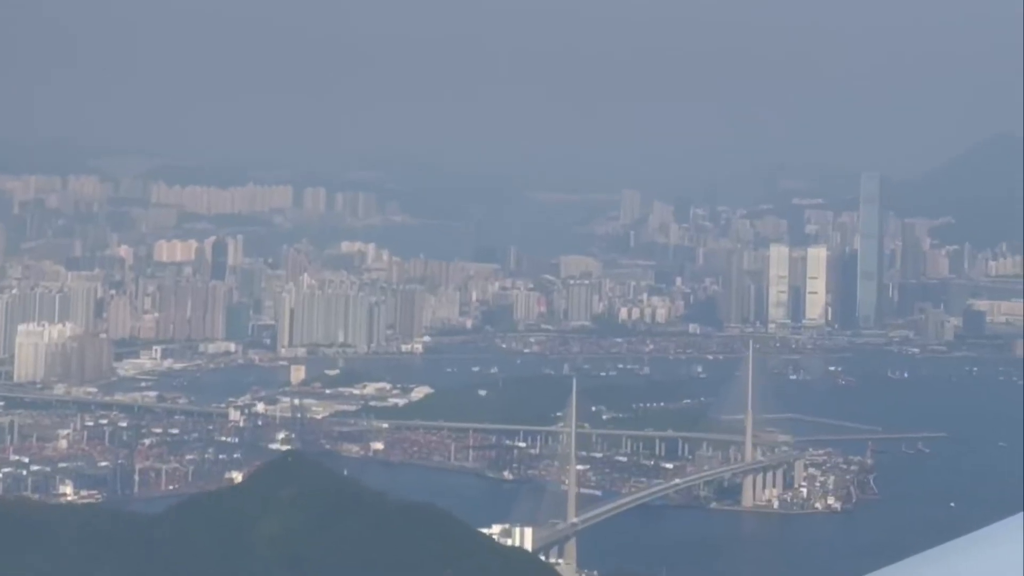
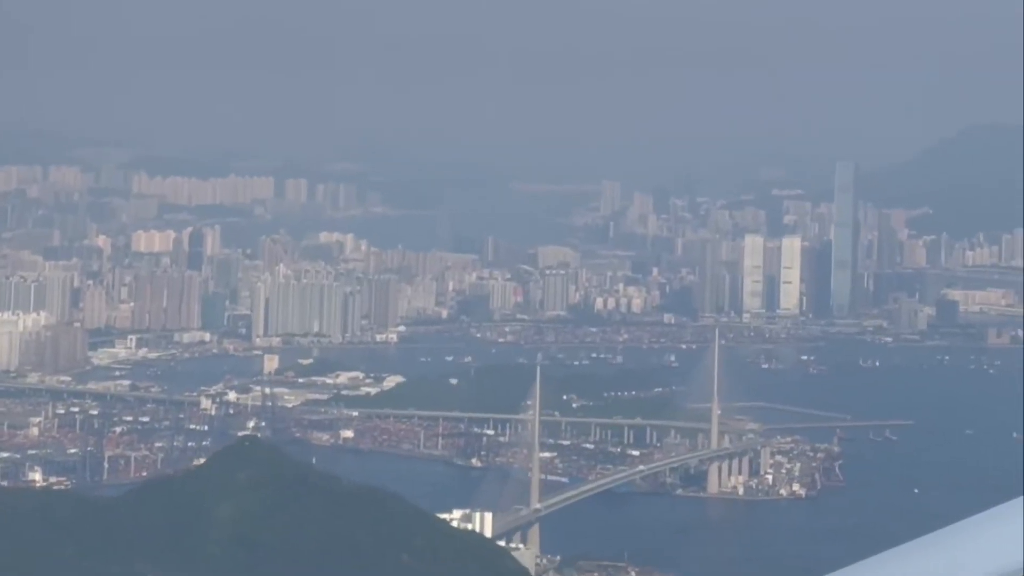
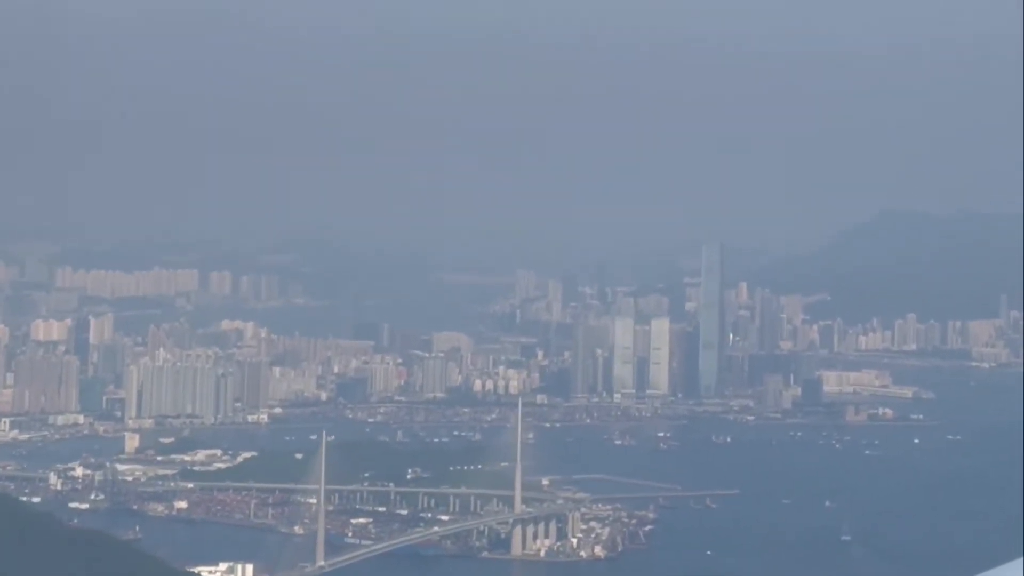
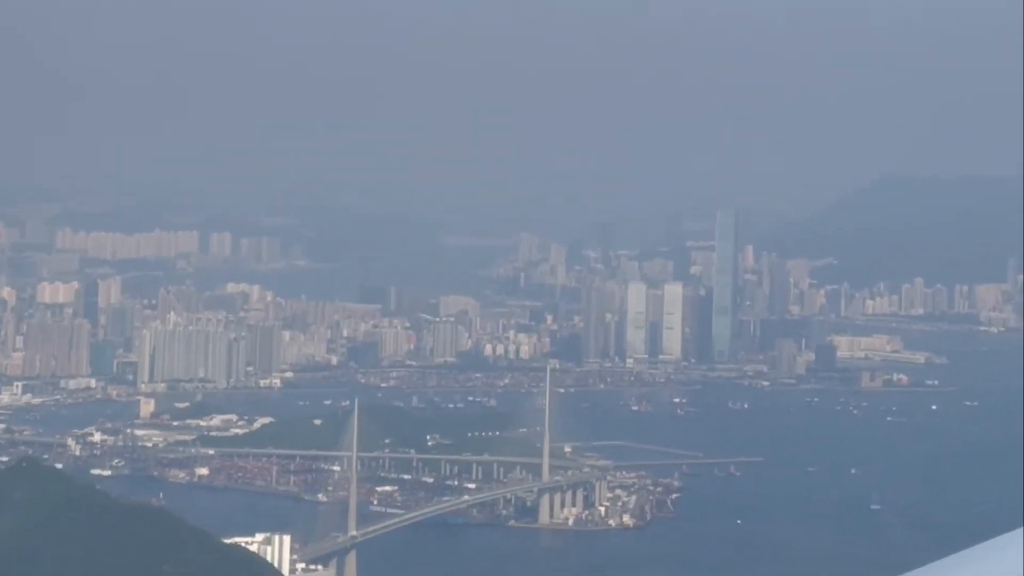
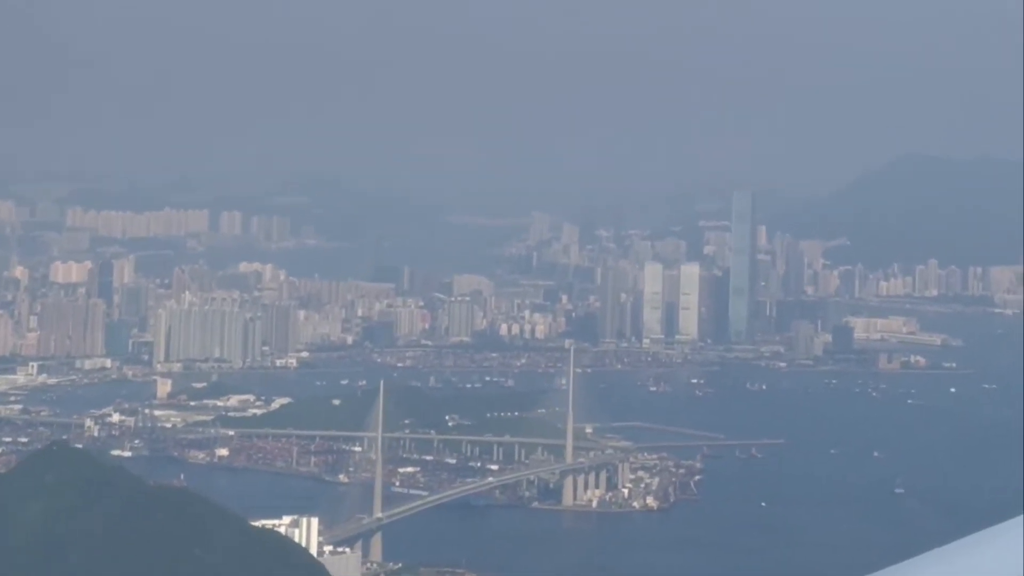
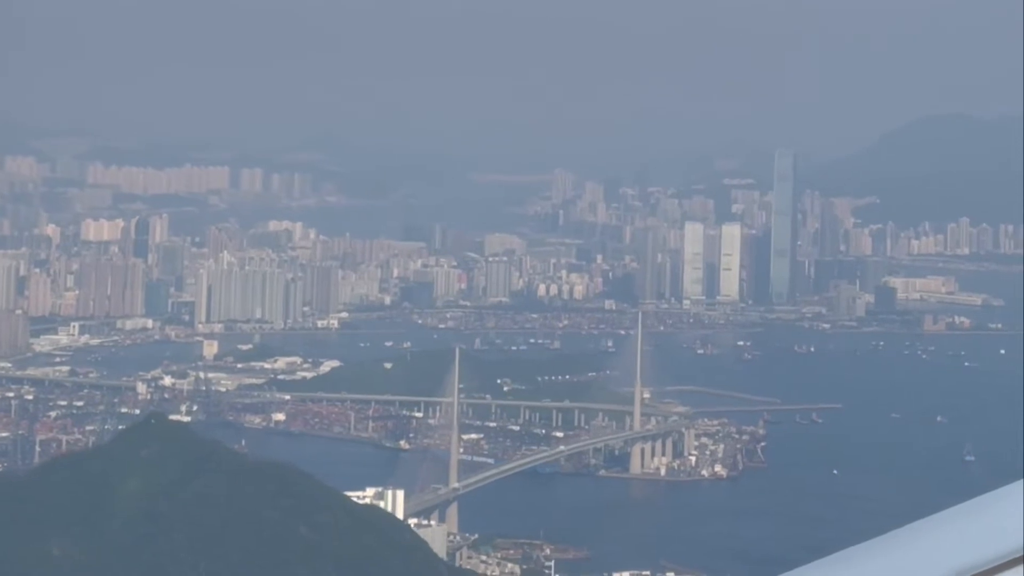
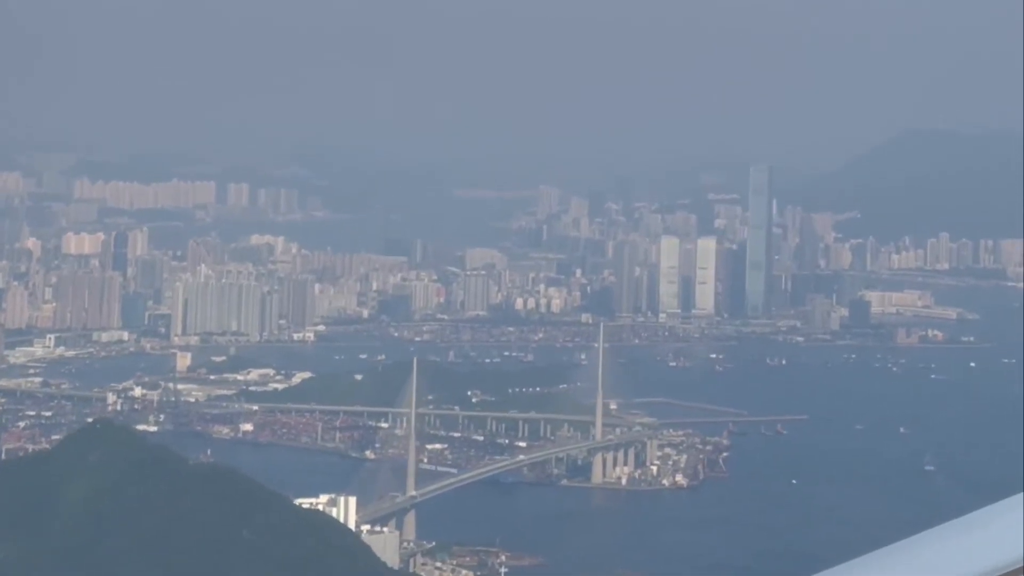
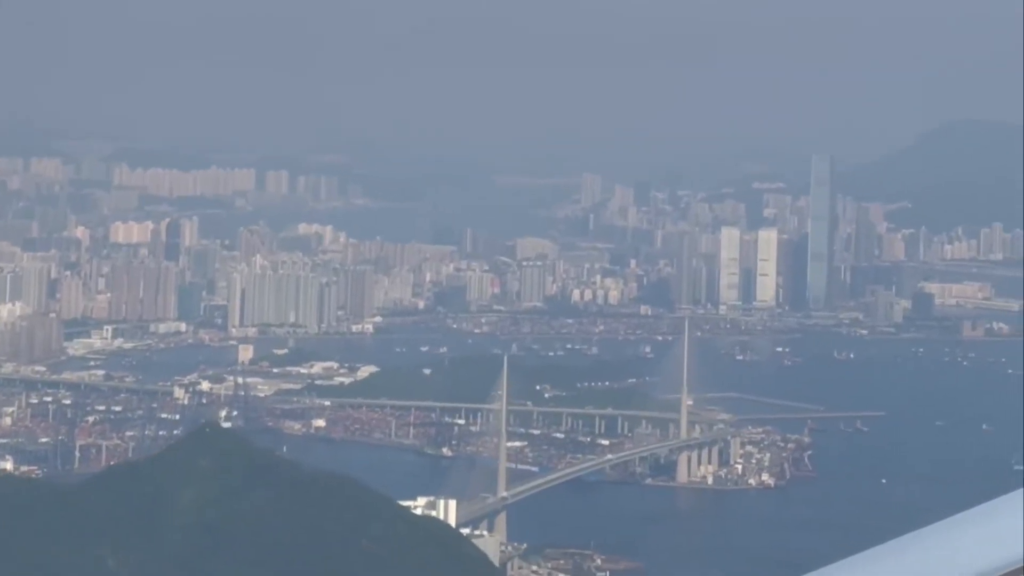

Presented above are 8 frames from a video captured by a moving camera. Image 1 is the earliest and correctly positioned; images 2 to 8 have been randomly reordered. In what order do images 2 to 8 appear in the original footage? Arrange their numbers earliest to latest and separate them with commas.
2, 8, 6, 7, 5, 4, 3
